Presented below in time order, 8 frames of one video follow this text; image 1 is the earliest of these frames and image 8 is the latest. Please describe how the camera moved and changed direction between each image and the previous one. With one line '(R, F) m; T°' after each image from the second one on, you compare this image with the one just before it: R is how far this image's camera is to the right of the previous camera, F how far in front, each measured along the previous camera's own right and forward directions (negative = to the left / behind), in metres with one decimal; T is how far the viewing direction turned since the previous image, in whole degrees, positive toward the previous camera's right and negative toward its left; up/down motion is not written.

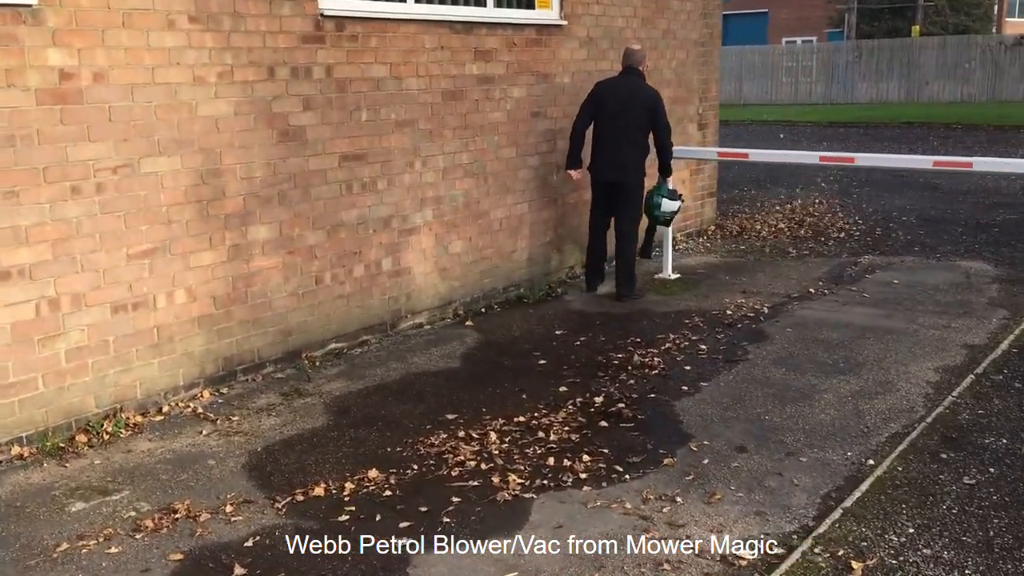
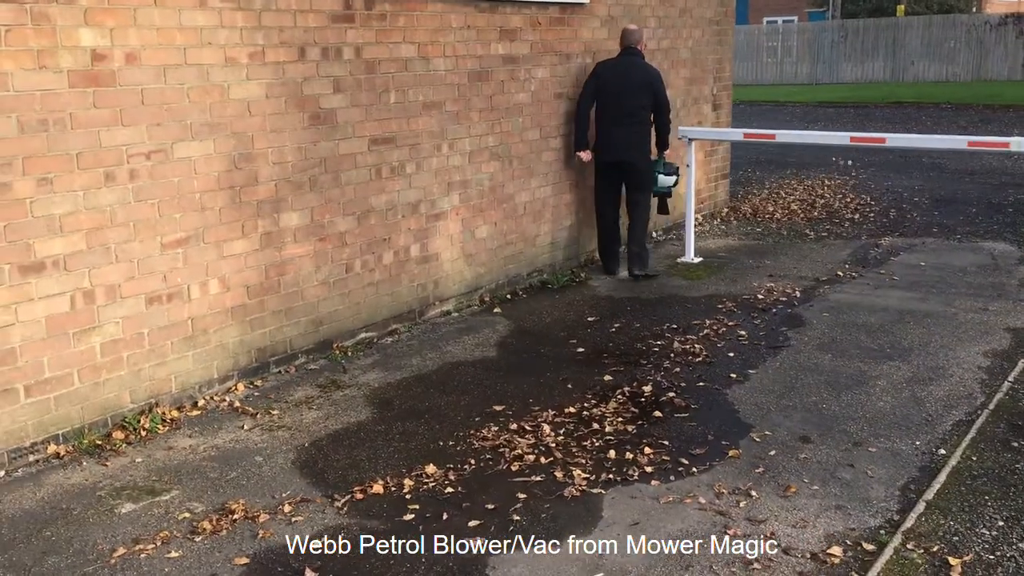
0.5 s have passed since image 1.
(-0.4, +0.2) m; +1°
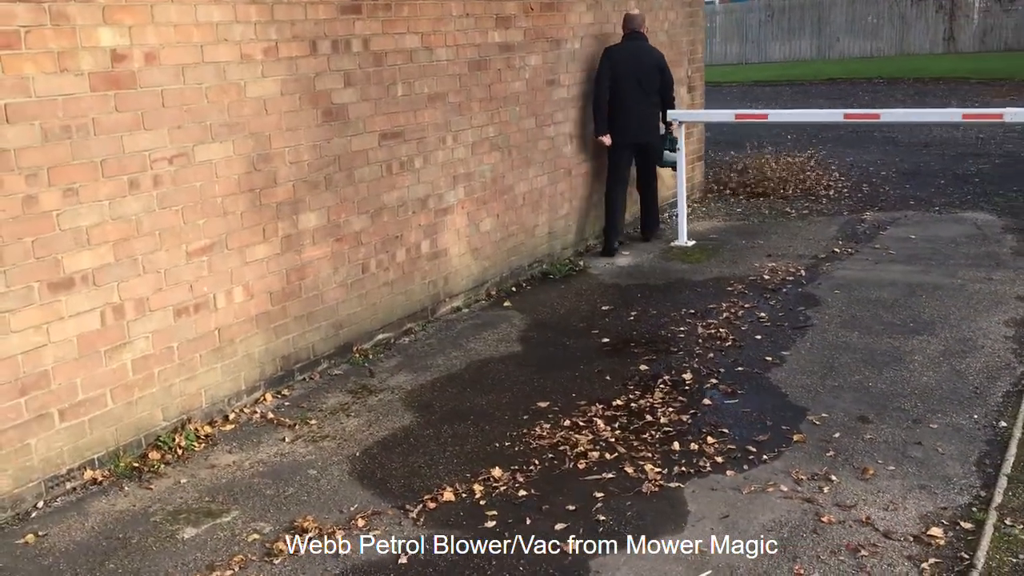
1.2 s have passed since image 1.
(-0.5, +0.1) m; +4°
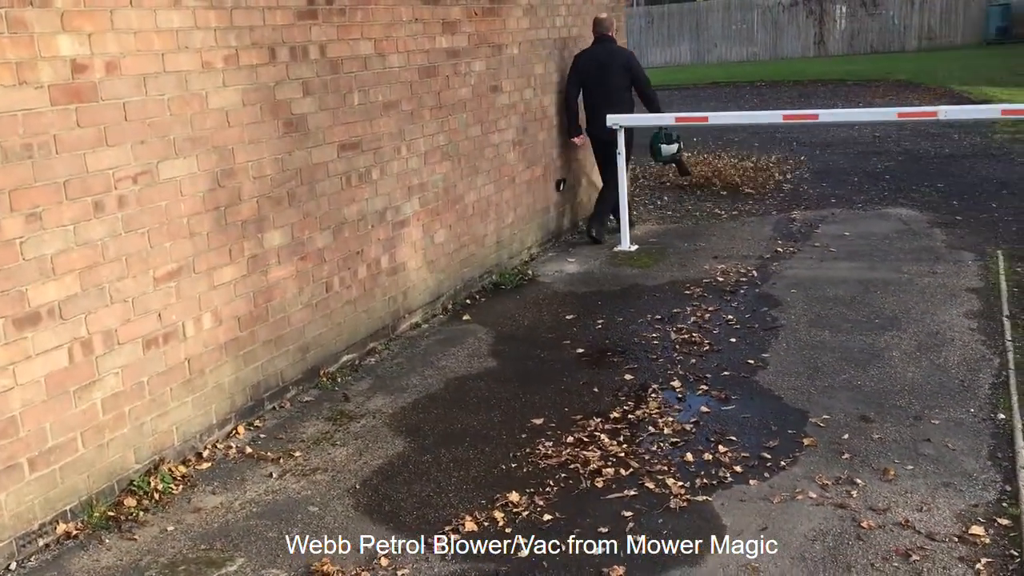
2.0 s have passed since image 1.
(-0.5, +0.2) m; +7°
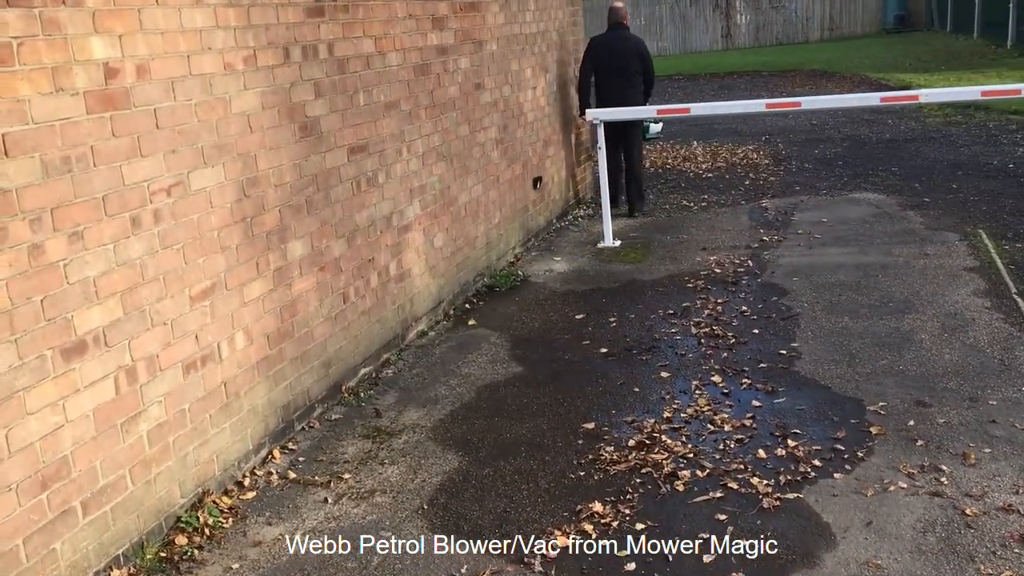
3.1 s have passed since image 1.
(-0.6, +0.2) m; +5°
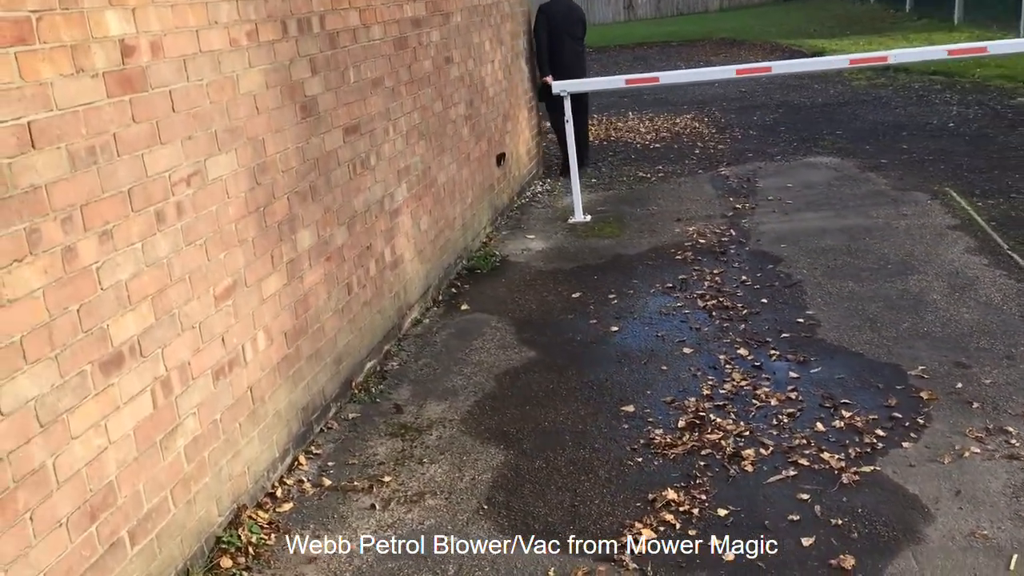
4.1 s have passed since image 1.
(-0.6, +0.3) m; +6°
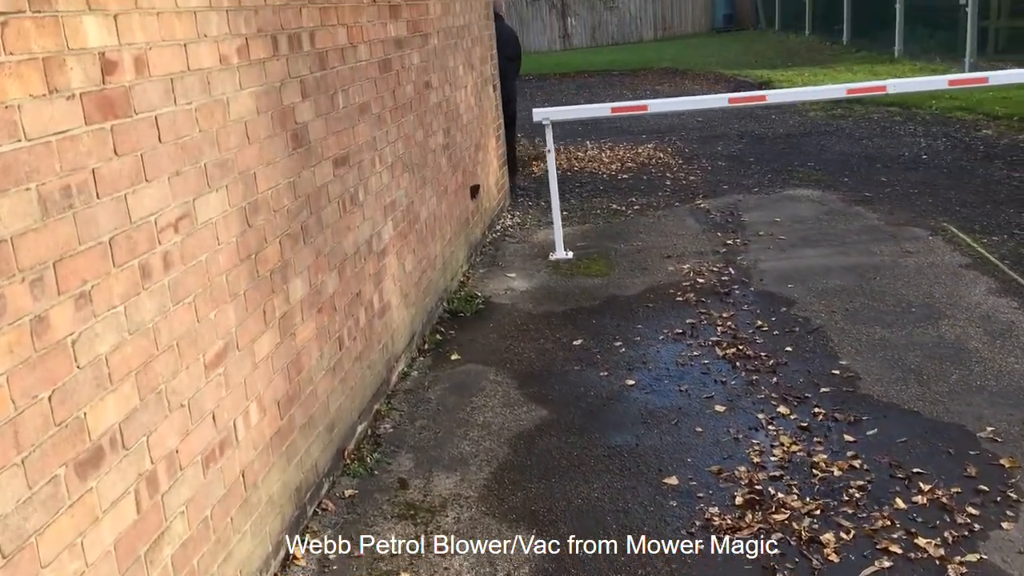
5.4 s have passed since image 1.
(-0.4, +0.6) m; +4°
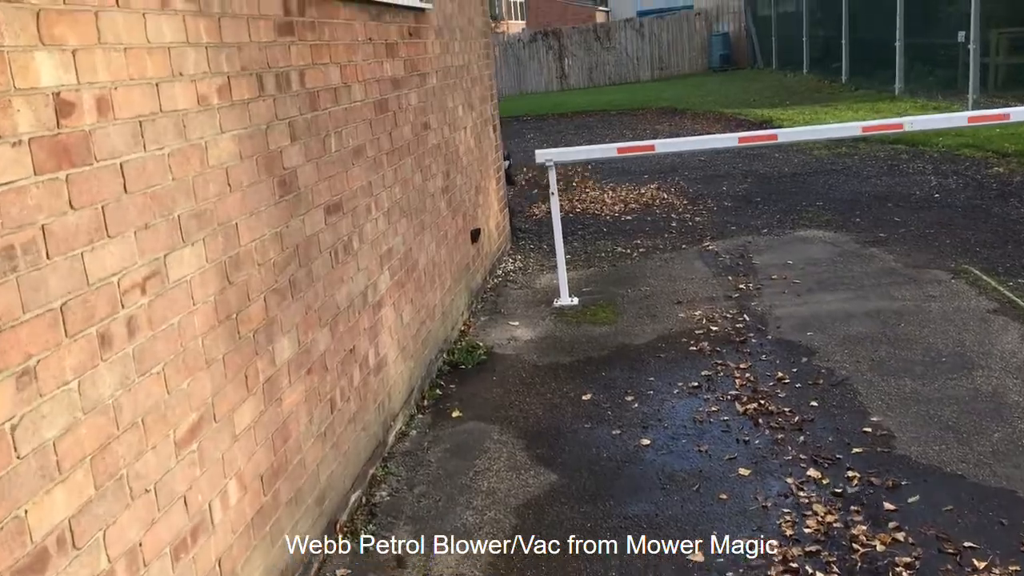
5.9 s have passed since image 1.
(0.0, +0.3) m; 0°
